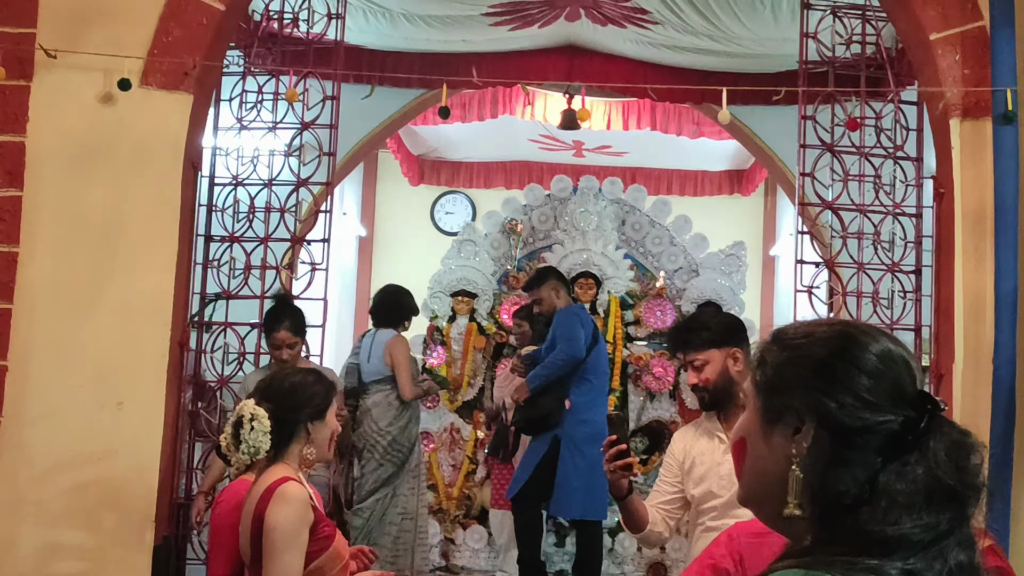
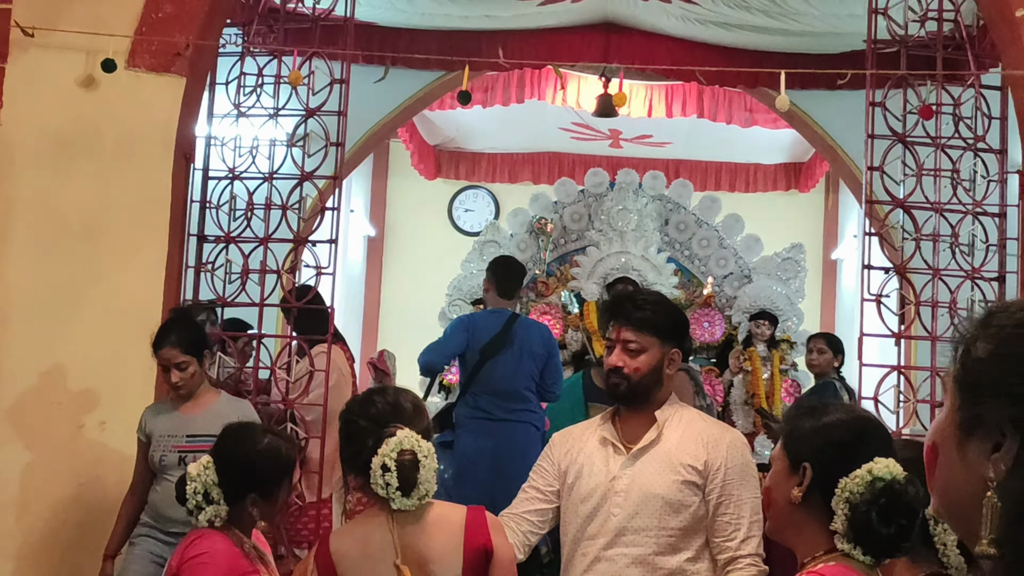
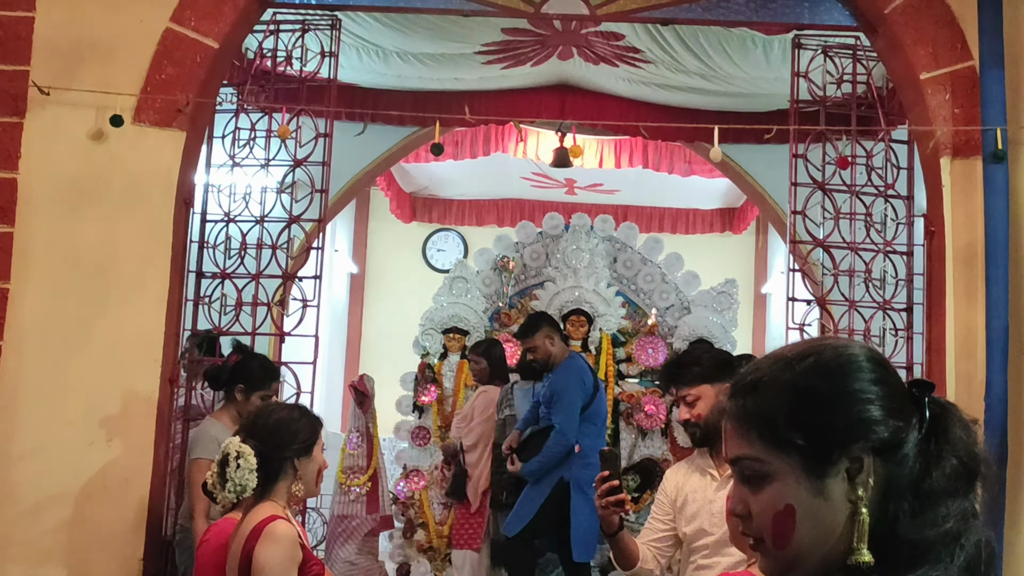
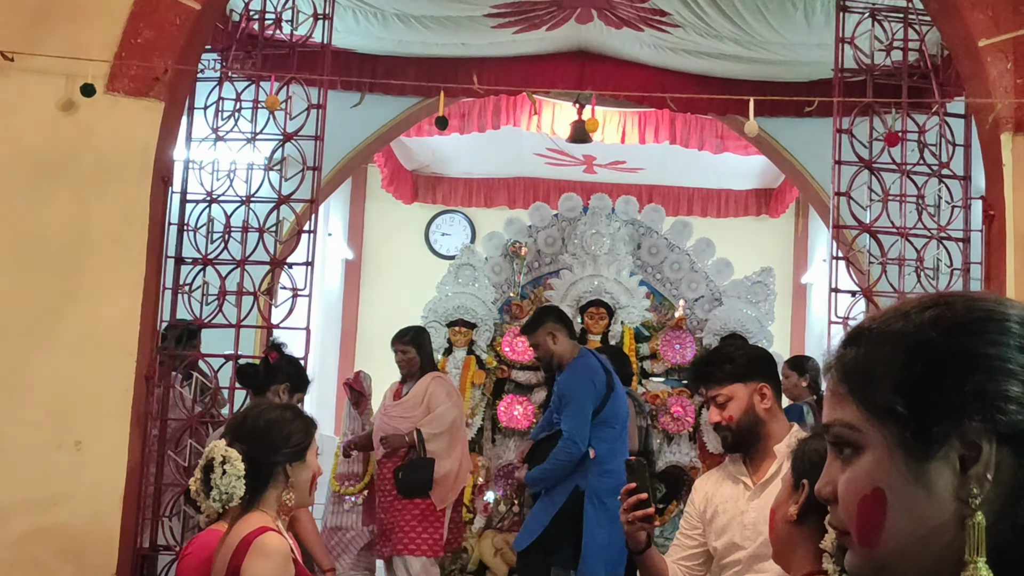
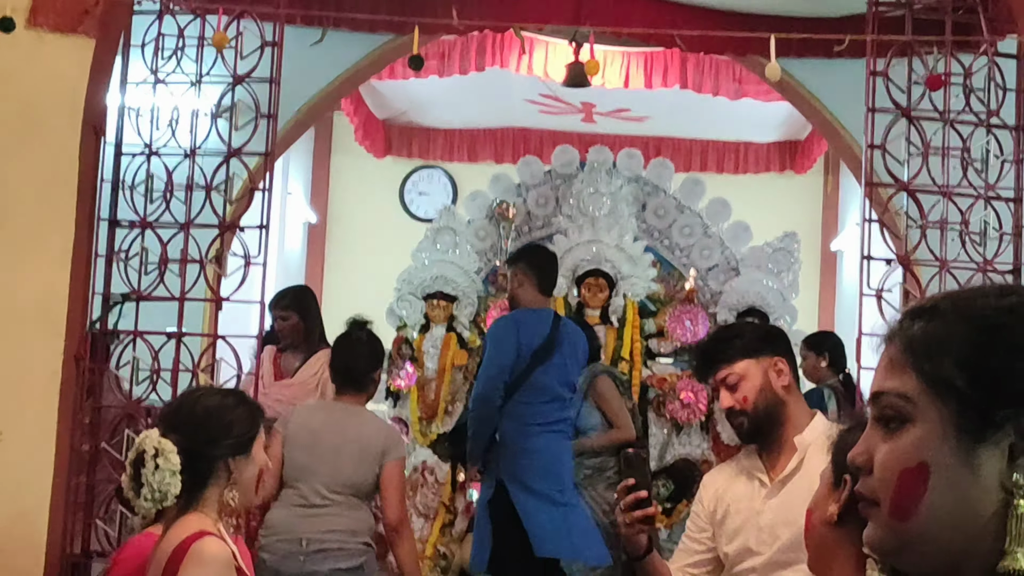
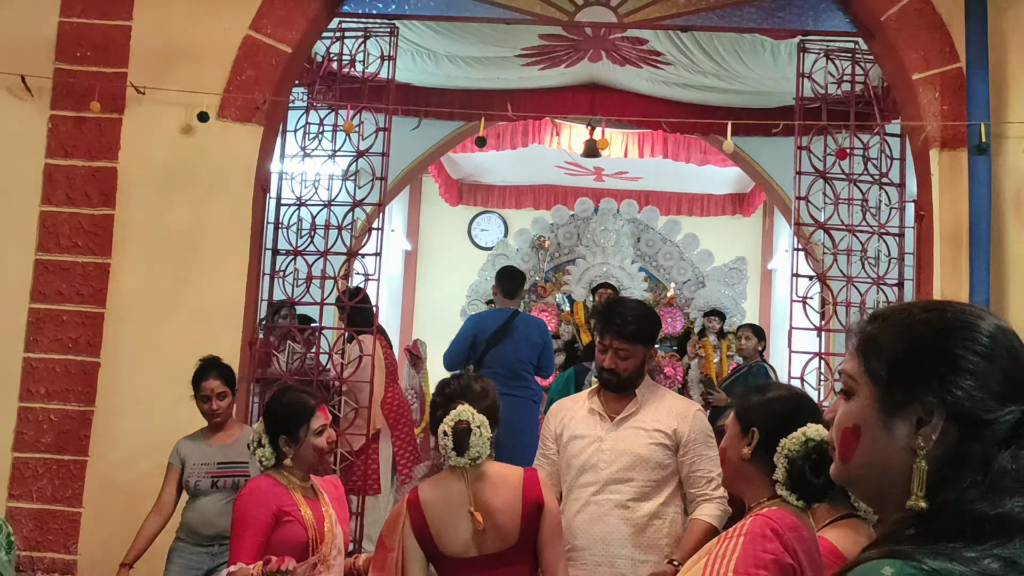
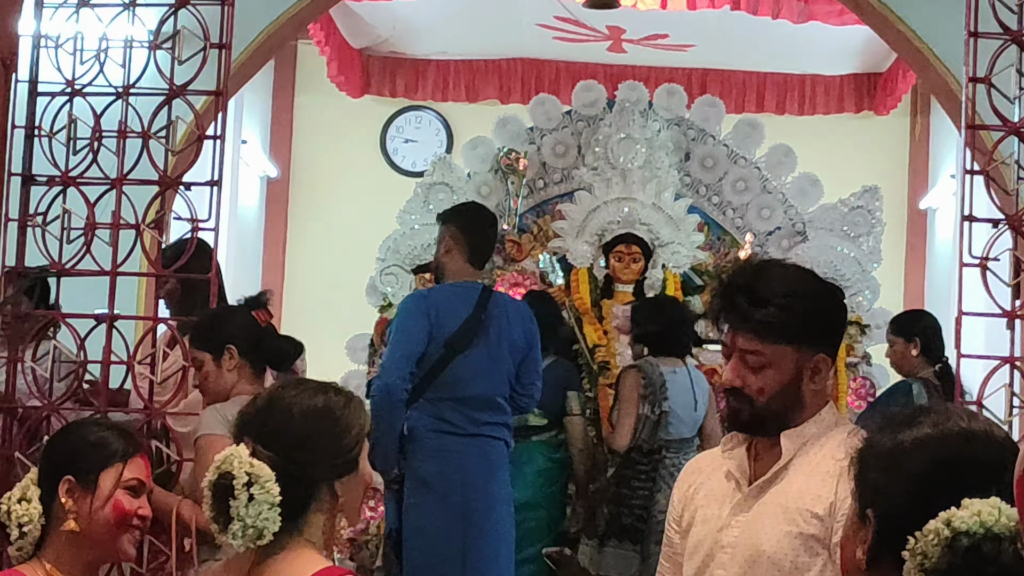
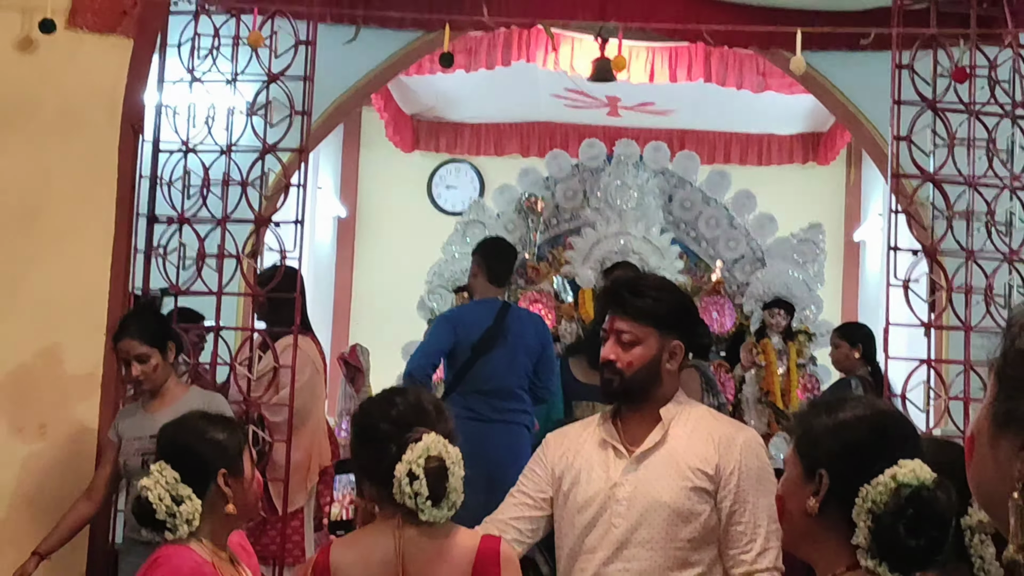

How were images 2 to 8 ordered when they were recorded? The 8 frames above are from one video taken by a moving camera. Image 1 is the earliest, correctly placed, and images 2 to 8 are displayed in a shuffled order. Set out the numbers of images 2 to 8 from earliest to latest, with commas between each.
3, 4, 5, 7, 8, 2, 6
